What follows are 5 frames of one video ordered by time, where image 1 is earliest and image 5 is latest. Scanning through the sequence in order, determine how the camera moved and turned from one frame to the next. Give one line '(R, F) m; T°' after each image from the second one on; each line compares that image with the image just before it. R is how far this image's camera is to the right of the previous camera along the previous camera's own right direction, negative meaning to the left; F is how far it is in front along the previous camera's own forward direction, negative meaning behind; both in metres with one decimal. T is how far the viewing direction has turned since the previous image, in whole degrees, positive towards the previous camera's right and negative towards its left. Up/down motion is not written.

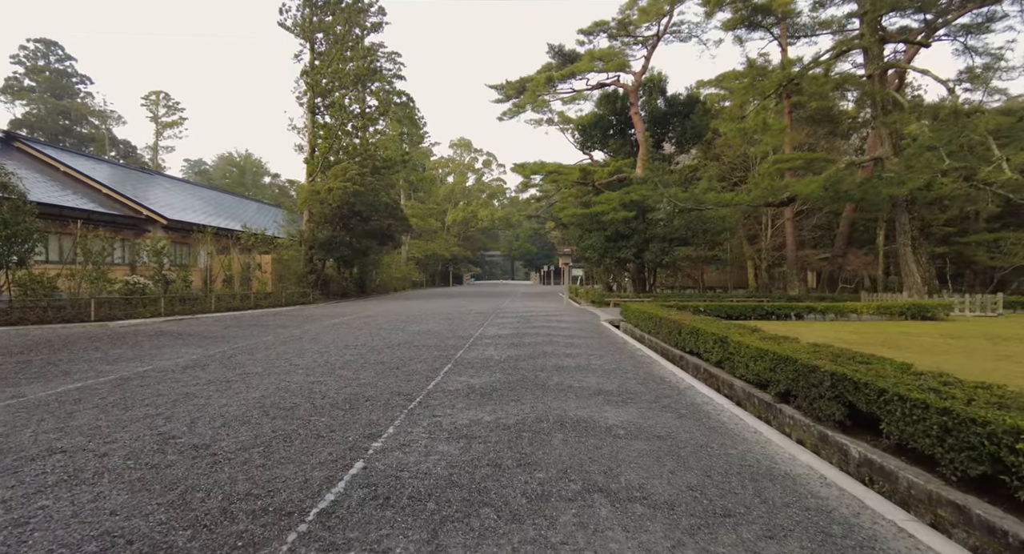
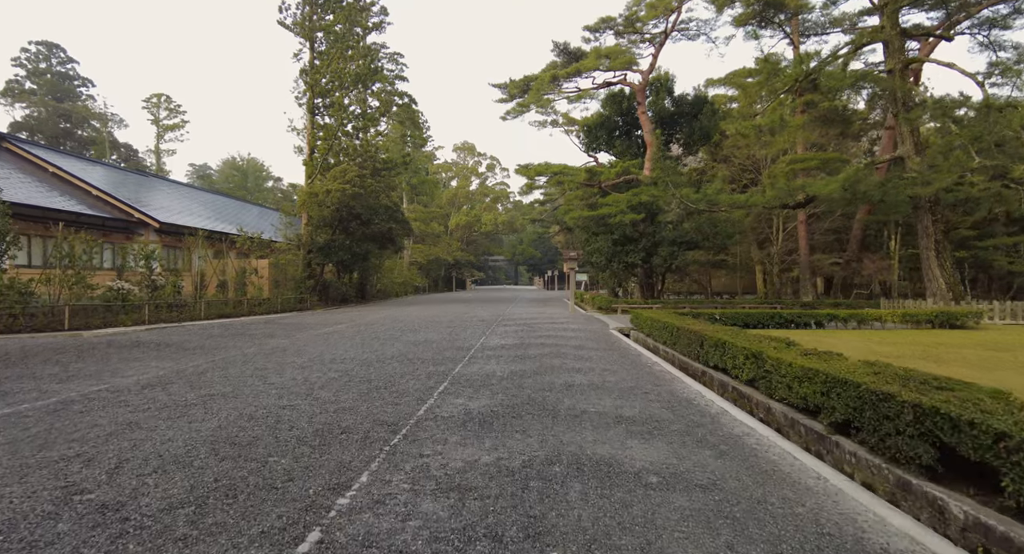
(0.0, +0.7) m; 0°
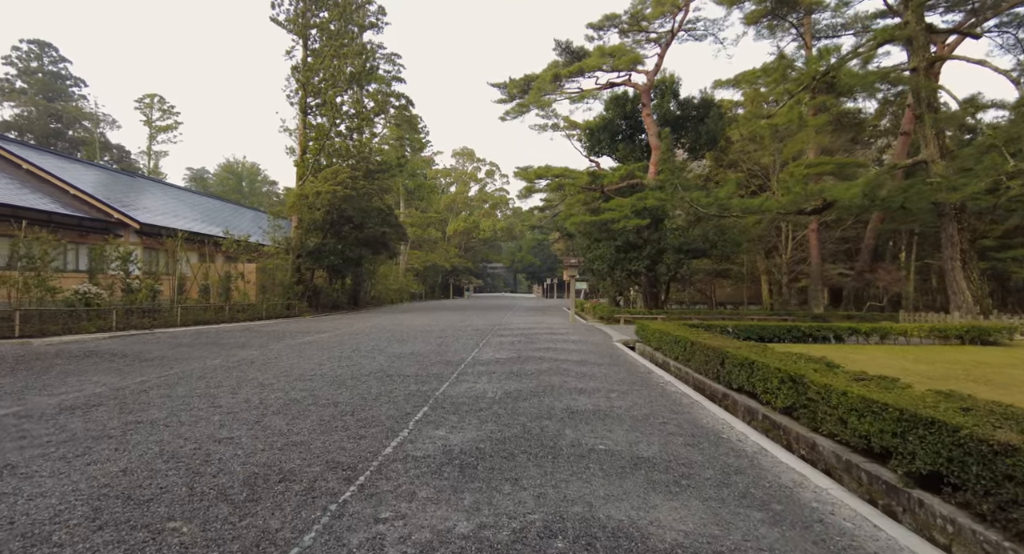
(0.0, +0.7) m; 0°
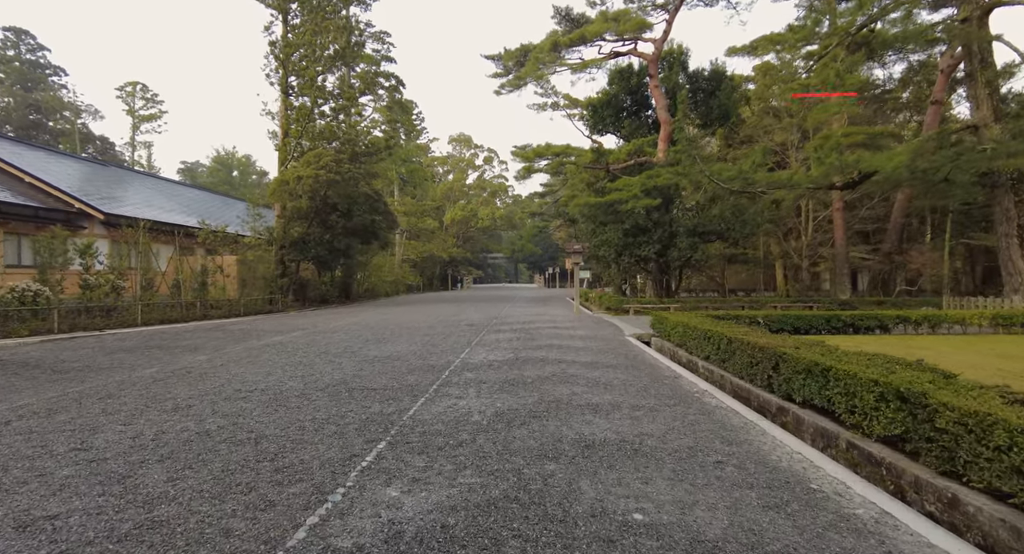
(+0.1, +1.2) m; 0°
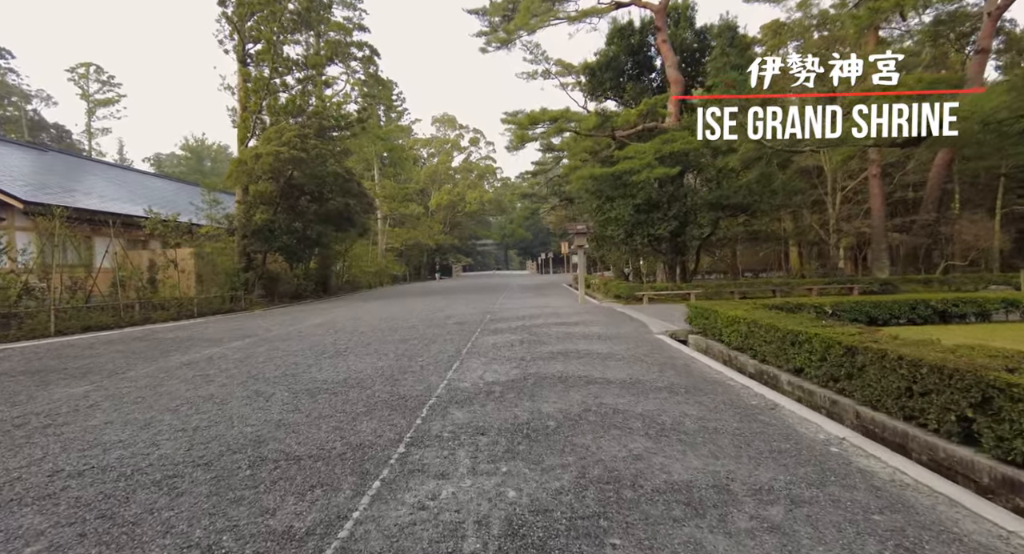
(-0.1, +1.8) m; +1°
